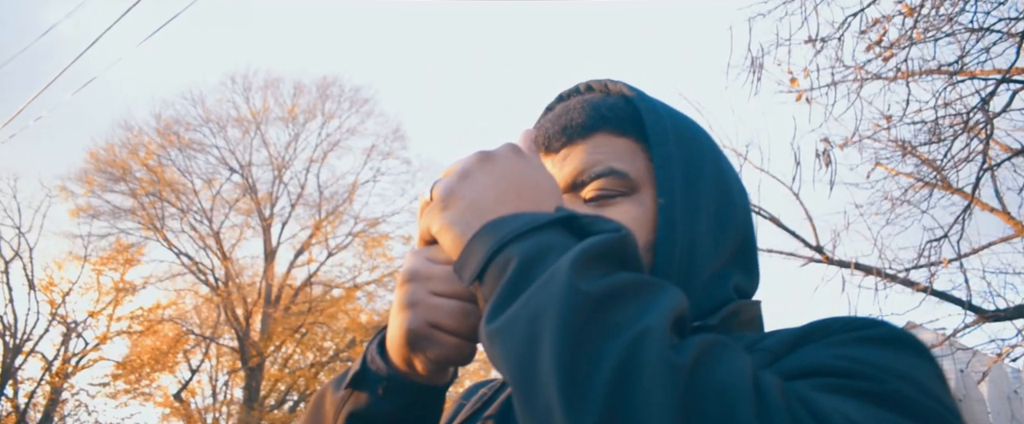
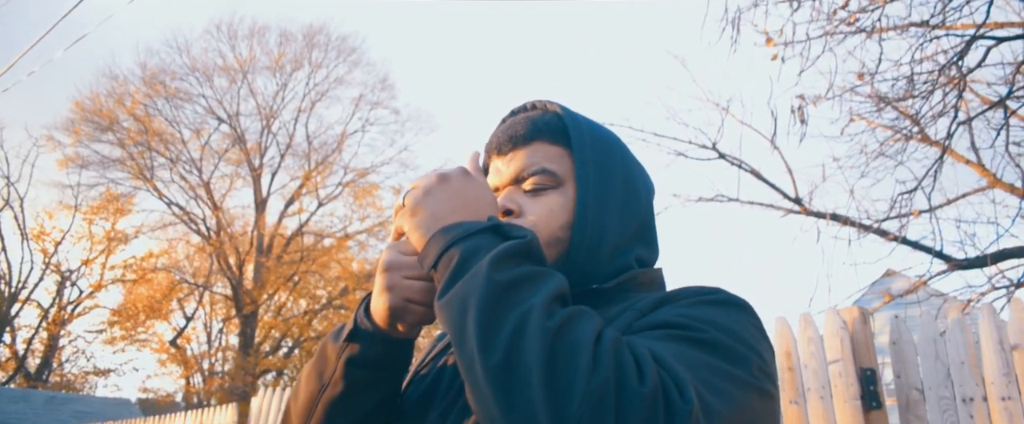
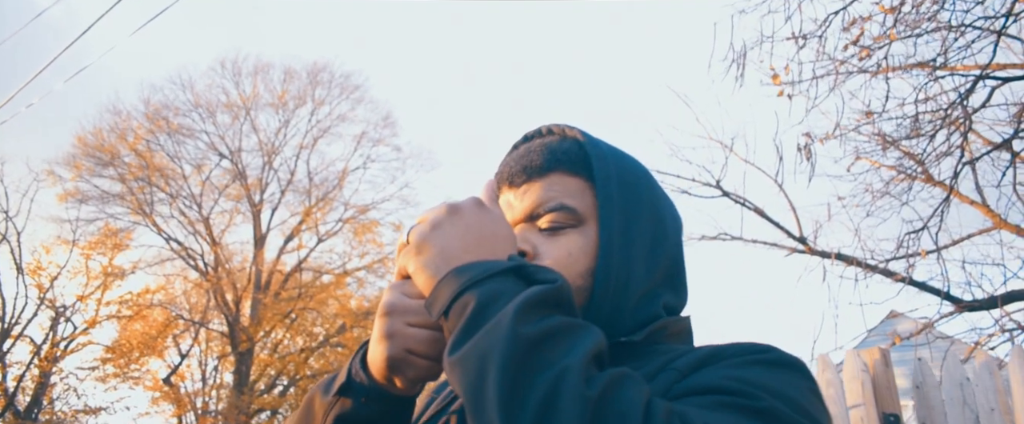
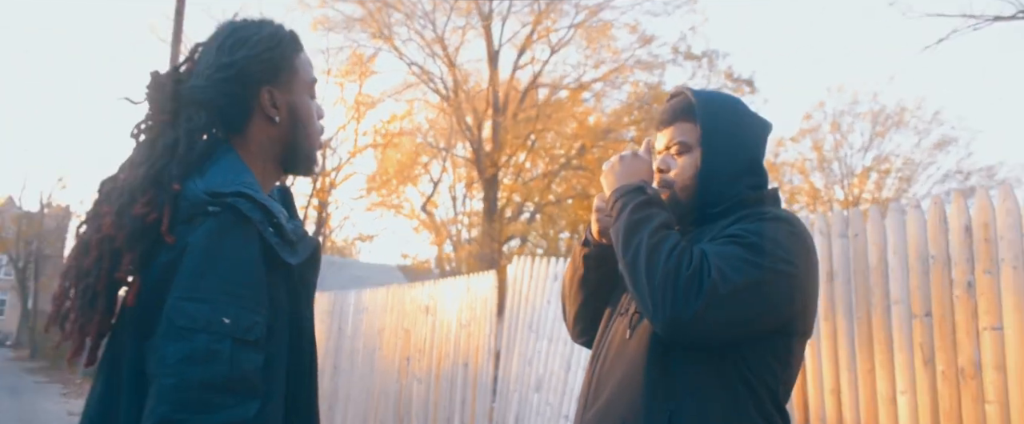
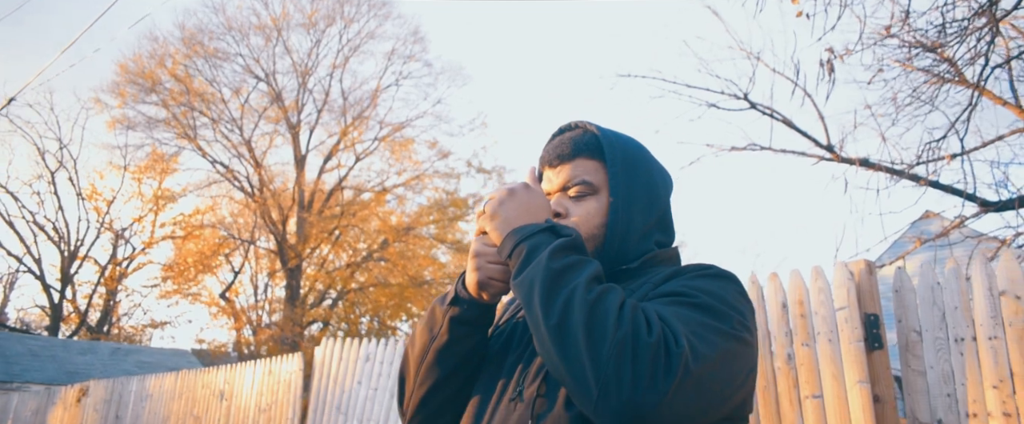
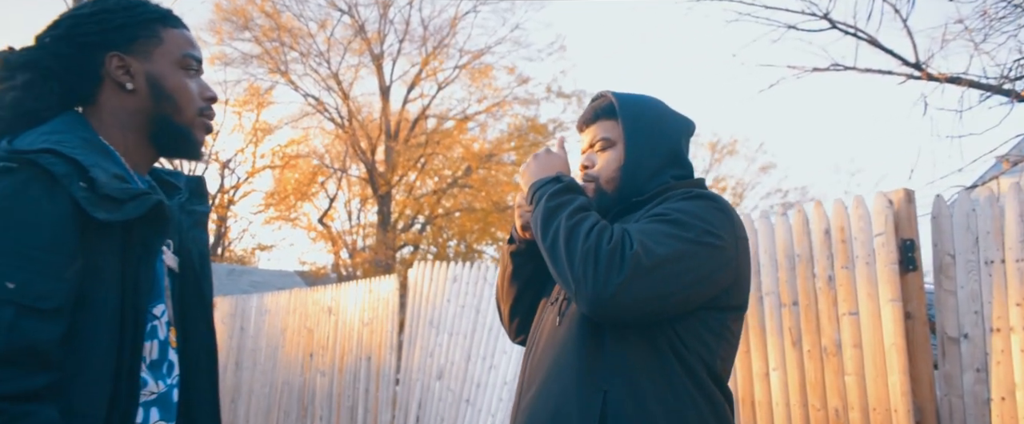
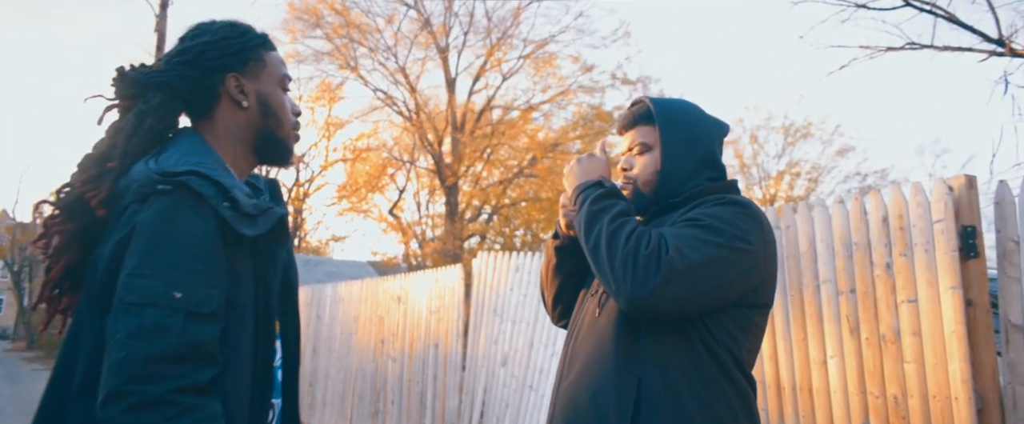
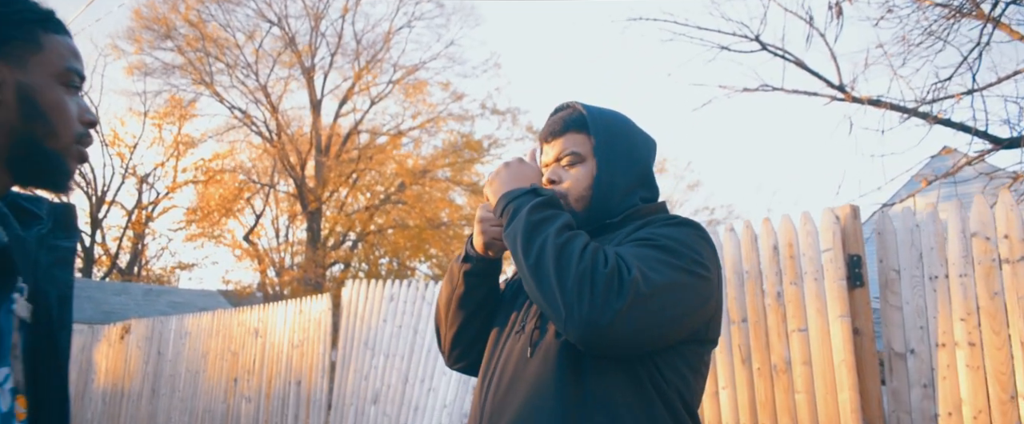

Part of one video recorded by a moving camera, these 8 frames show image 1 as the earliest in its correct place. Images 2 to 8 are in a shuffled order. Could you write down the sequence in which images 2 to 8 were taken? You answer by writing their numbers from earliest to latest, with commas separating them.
3, 2, 5, 8, 6, 7, 4
